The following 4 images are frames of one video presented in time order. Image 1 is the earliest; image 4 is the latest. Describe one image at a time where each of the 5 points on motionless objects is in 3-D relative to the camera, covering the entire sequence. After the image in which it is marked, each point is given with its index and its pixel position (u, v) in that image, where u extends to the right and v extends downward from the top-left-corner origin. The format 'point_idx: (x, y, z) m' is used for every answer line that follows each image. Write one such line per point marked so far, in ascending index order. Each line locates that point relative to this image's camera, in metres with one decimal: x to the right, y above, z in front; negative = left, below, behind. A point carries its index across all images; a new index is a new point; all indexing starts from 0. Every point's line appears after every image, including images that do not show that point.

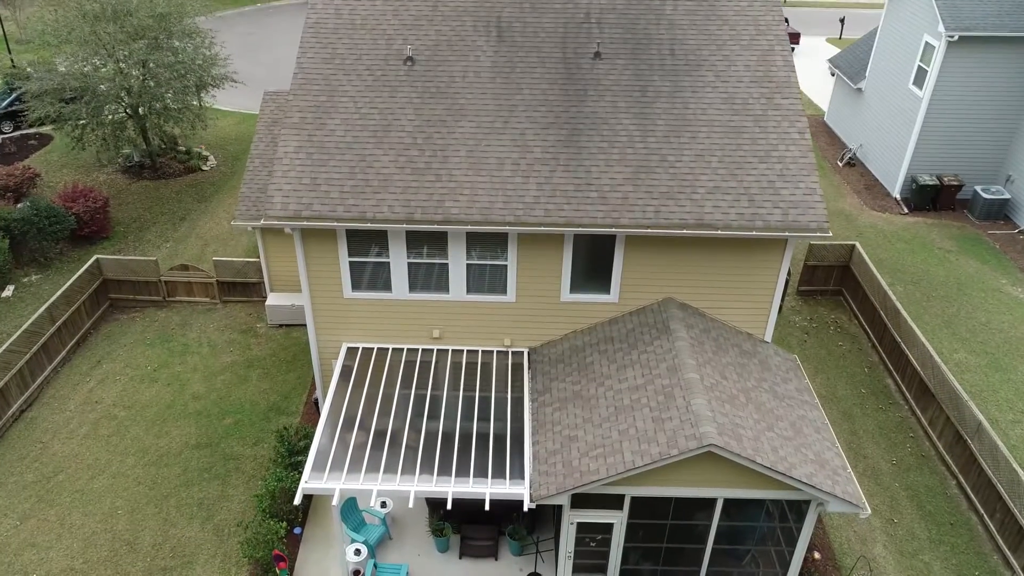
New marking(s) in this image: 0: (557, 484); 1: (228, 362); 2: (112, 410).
0: (+0.7, -3.0, +10.9) m
1: (-7.9, -2.0, +19.3) m
2: (-10.0, -3.1, +17.4) m
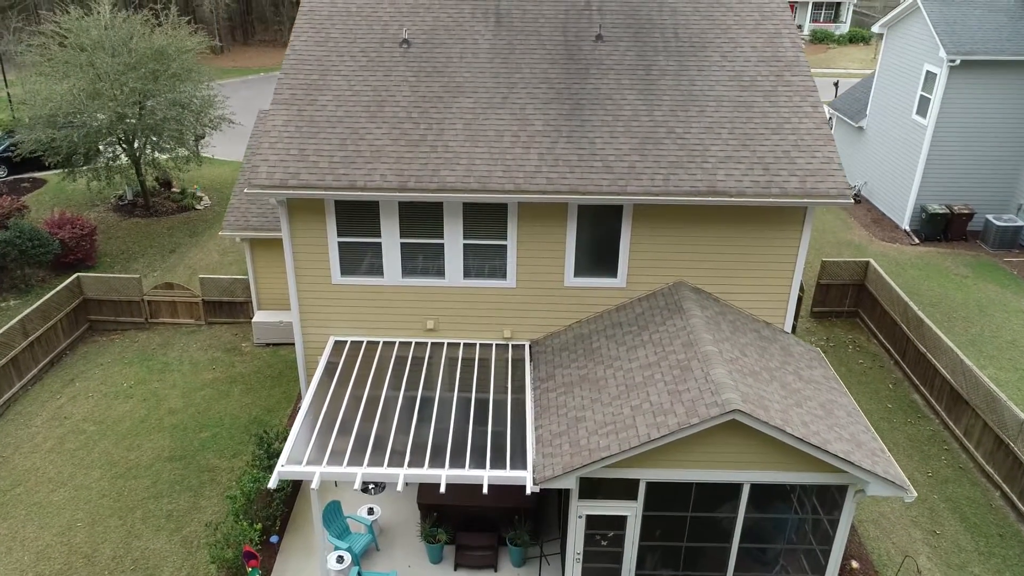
0: (+0.7, -2.4, +9.7) m
1: (-7.9, -2.3, +18.1) m
2: (-10.0, -3.2, +16.2) m
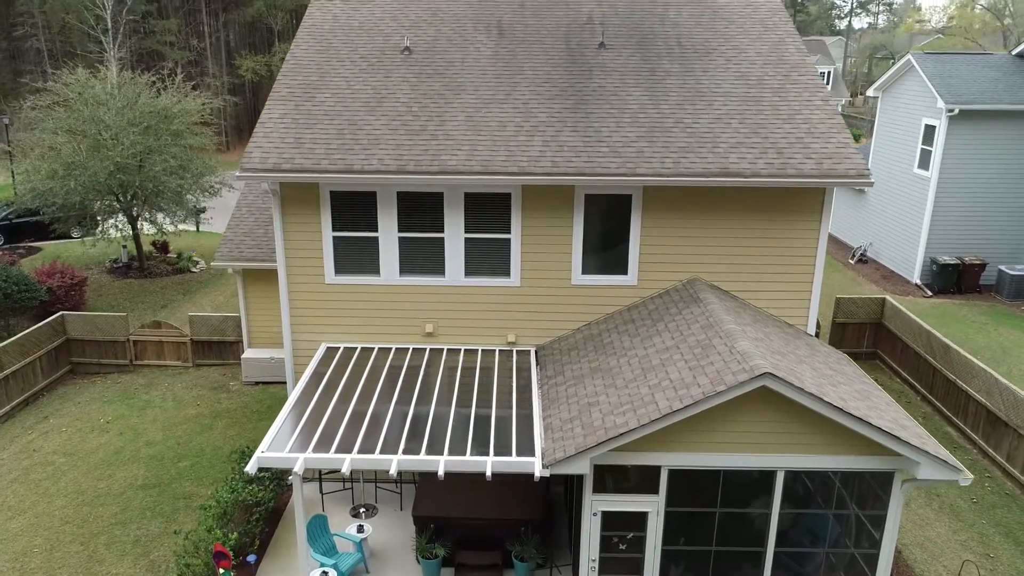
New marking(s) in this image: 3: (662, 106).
0: (+0.8, -2.0, +8.7) m
1: (-7.8, -3.1, +17.0) m
2: (-9.9, -3.6, +15.0) m
3: (+2.6, +3.2, +12.3) m
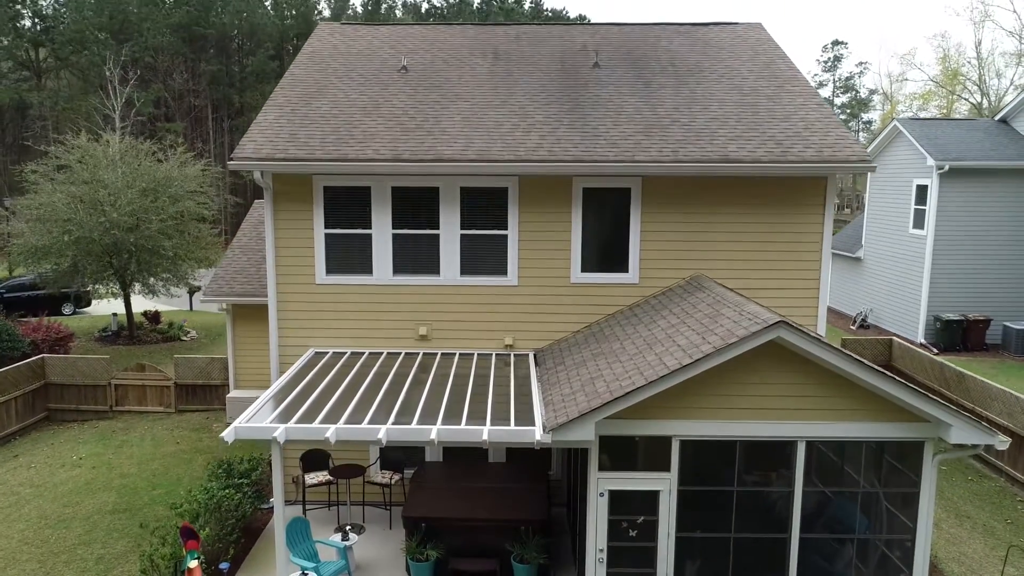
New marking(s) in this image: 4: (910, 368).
0: (+0.8, -1.5, +8.1) m
1: (-7.9, -3.8, +16.1) m
2: (-10.0, -4.0, +14.0) m
3: (+2.6, +3.2, +12.4) m
4: (+10.6, -2.1, +18.7) m
